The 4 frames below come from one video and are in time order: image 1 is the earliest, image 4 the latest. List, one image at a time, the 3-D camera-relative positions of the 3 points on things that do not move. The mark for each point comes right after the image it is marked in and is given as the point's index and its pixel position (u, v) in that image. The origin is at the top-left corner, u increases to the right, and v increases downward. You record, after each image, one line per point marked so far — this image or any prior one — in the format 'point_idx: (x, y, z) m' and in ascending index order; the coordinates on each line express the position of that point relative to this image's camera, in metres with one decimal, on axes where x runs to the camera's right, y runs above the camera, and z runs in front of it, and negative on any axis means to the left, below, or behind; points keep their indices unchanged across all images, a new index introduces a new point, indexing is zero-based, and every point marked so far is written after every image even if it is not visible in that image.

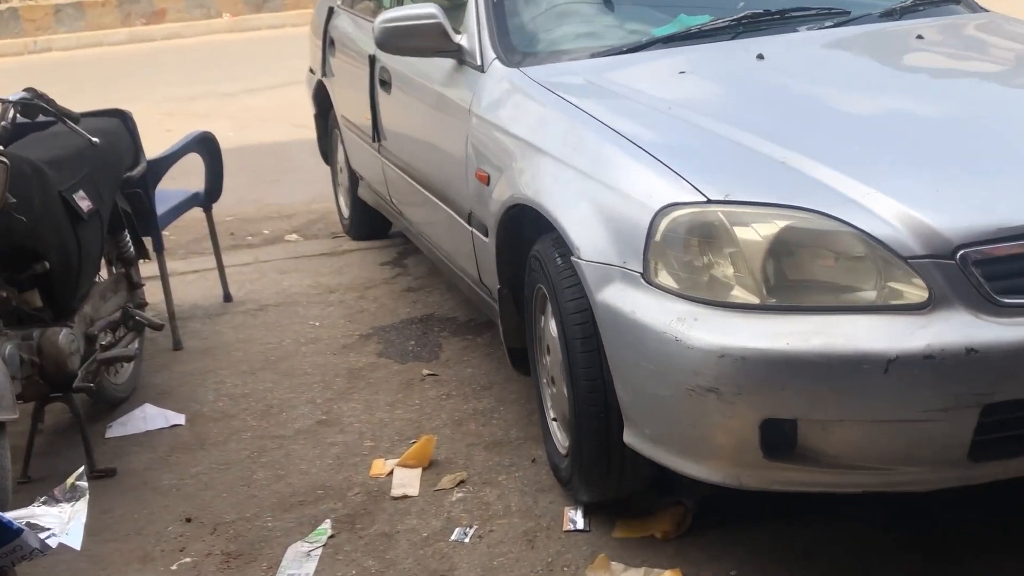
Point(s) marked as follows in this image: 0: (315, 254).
0: (-0.8, +0.1, +5.1) m
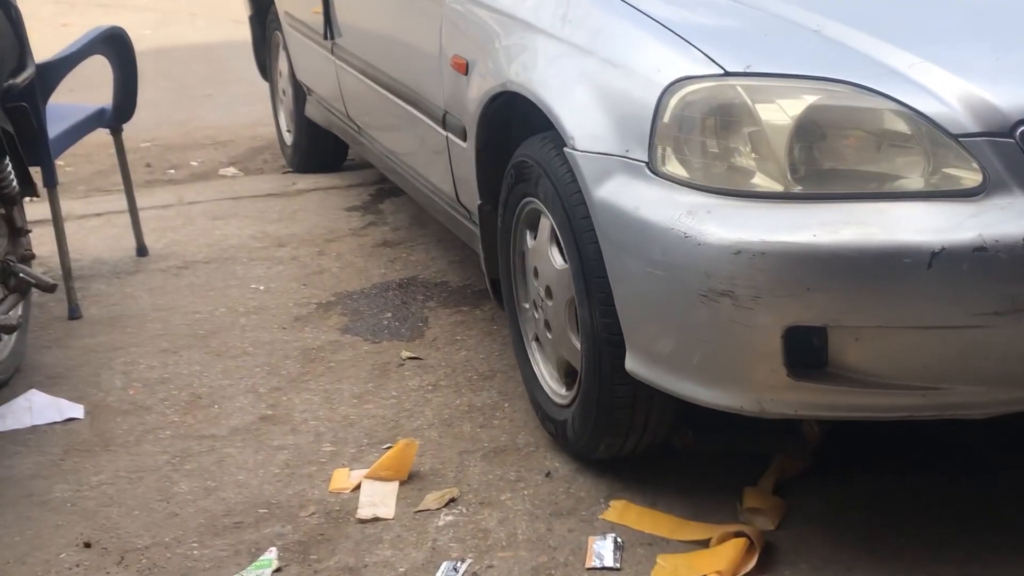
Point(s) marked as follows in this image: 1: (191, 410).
0: (-0.8, +0.3, +4.3) m
1: (-0.7, -0.3, +2.9) m
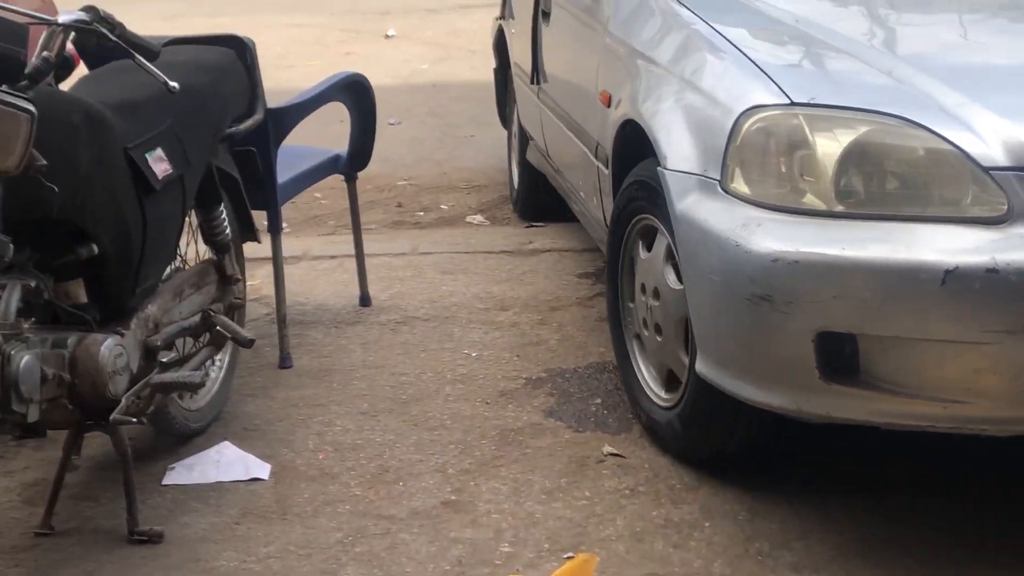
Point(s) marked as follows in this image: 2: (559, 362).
0: (0.0, +0.1, +4.1) m
1: (-0.3, -0.4, +2.7) m
2: (+0.1, -0.2, +3.3) m
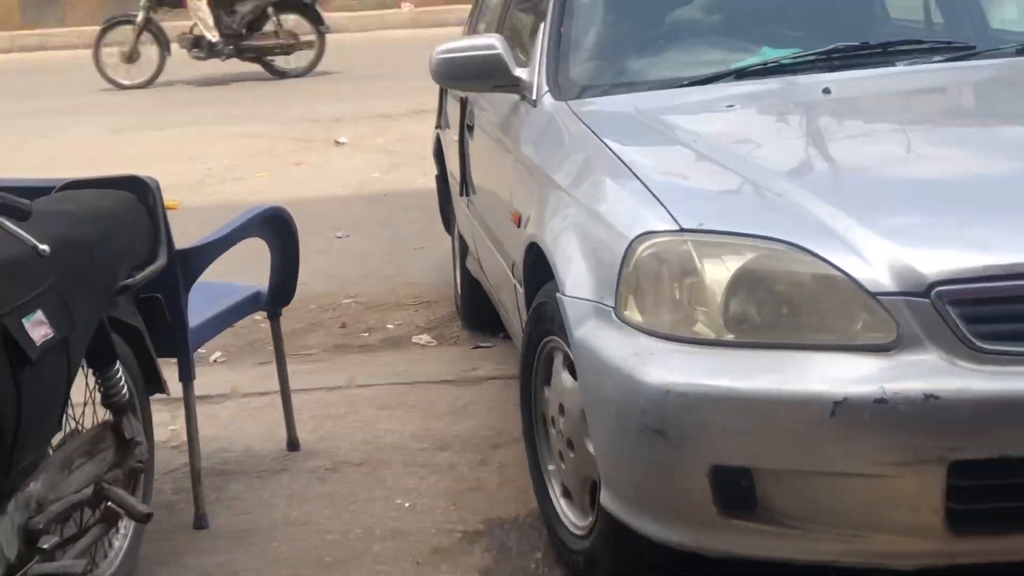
0: (-0.2, -0.3, +3.9) m
1: (-0.4, -0.7, +2.5) m
2: (0.0, -0.5, +3.0) m
